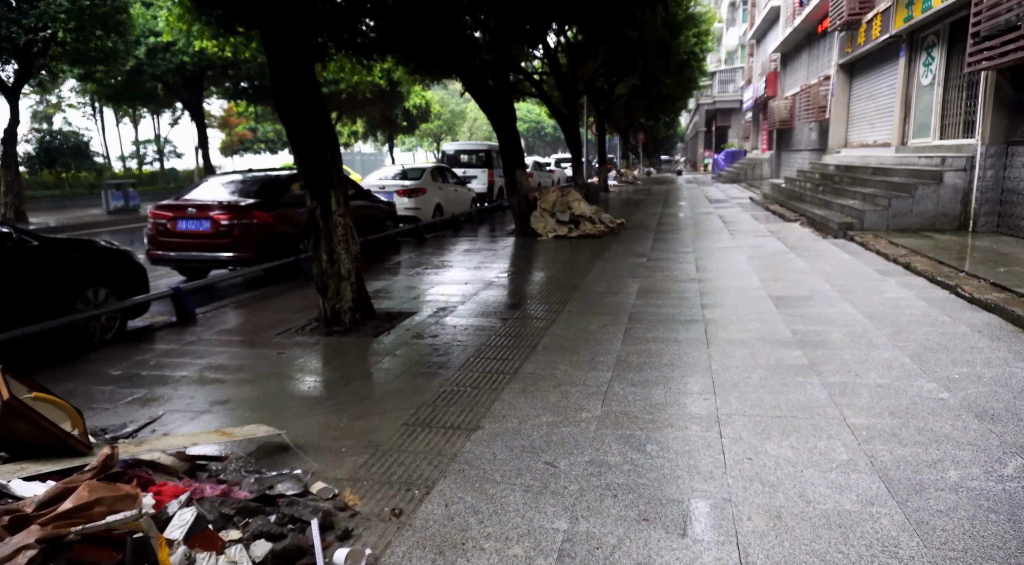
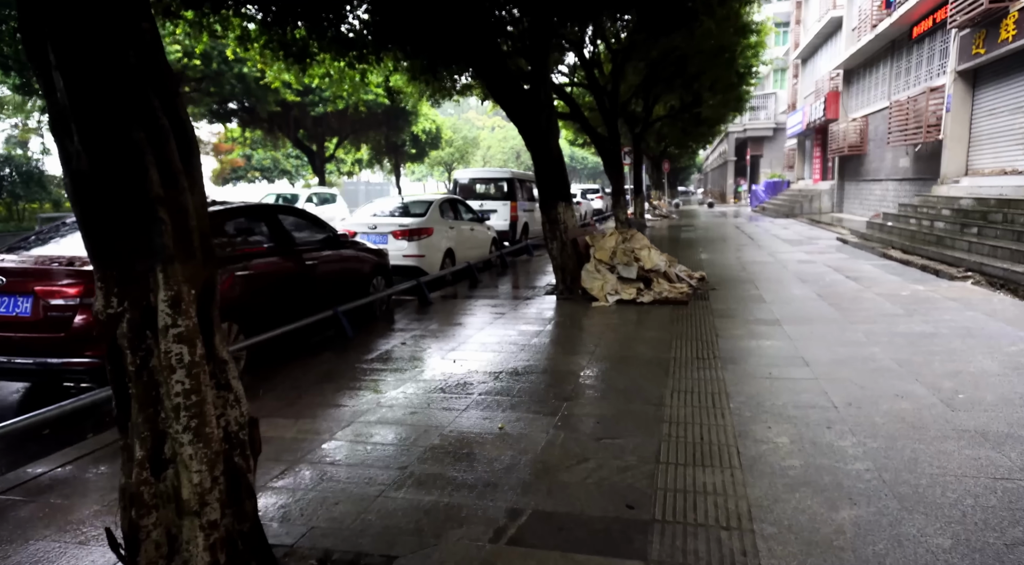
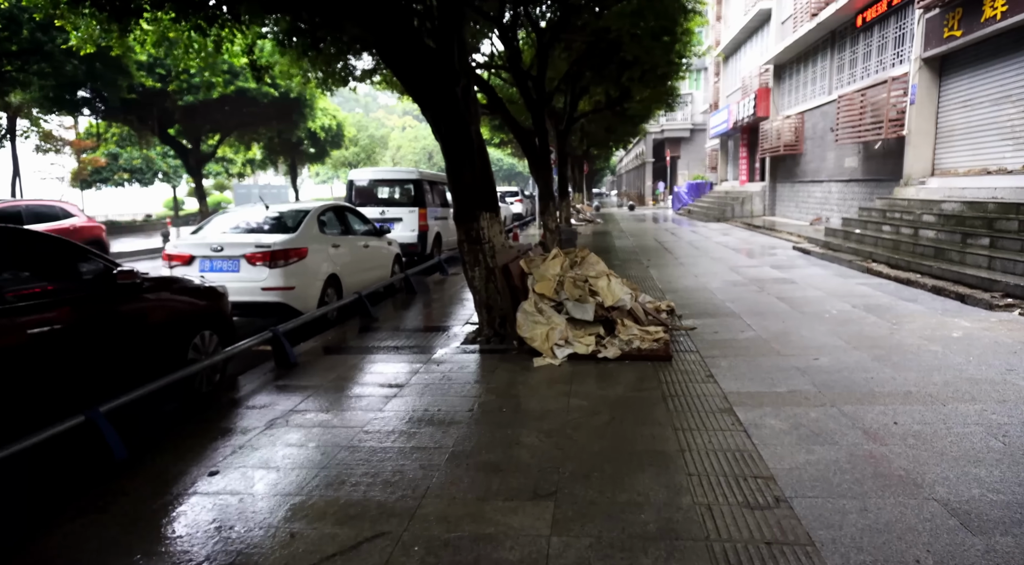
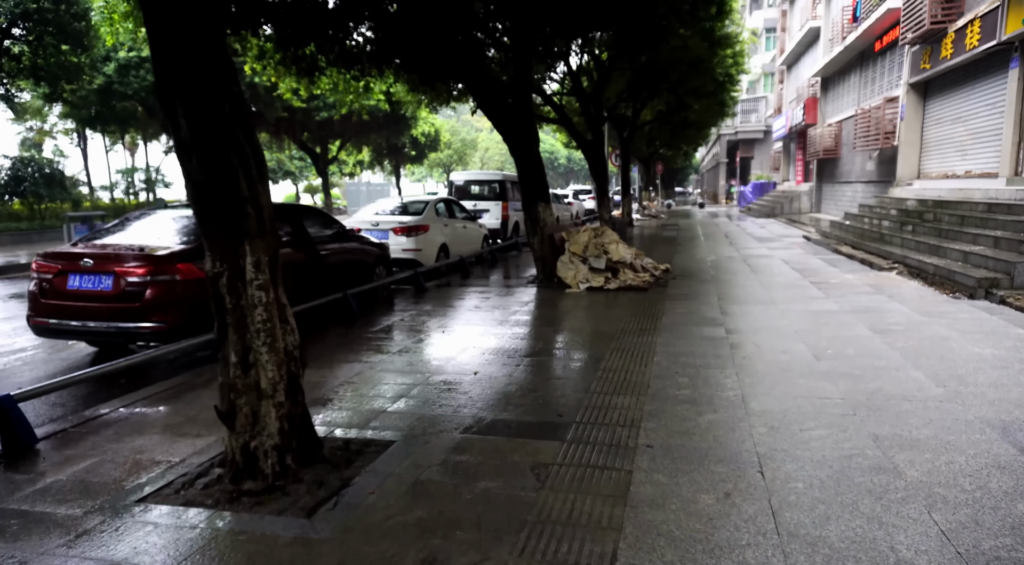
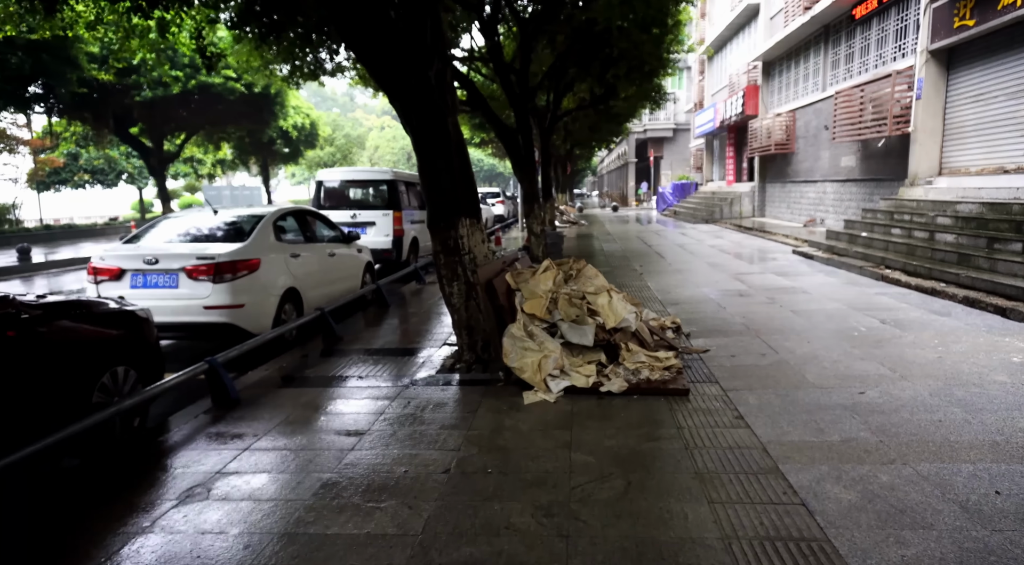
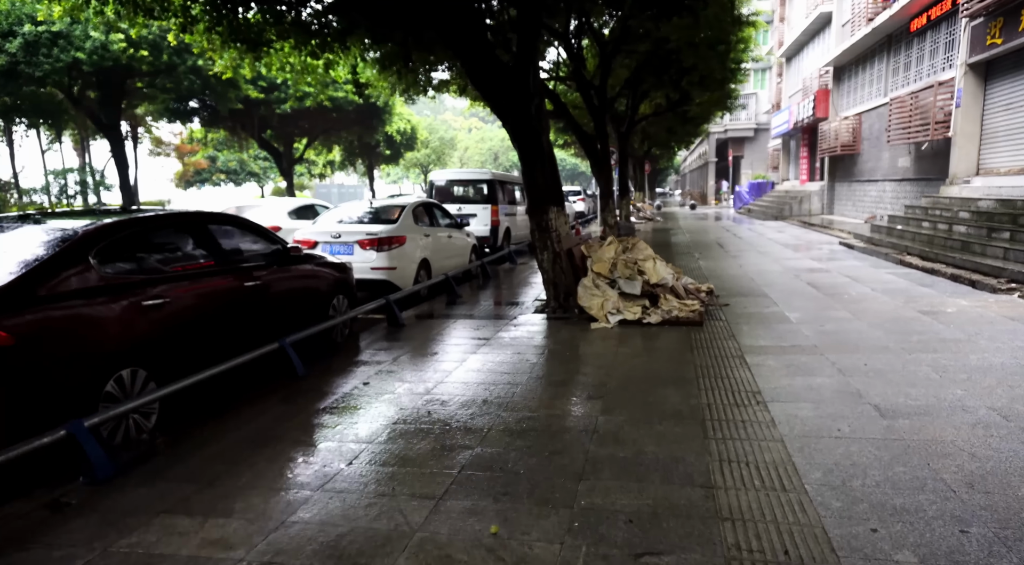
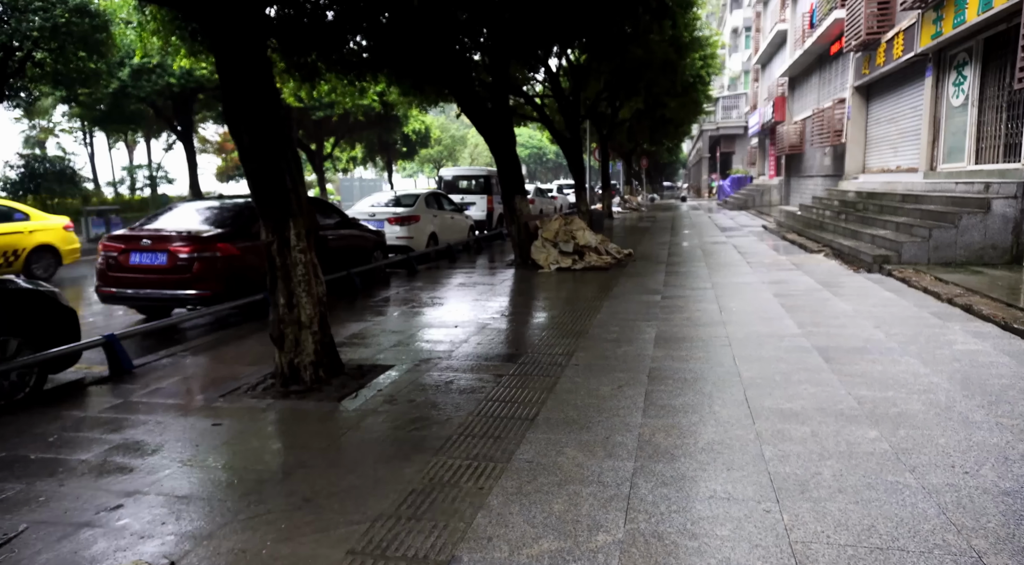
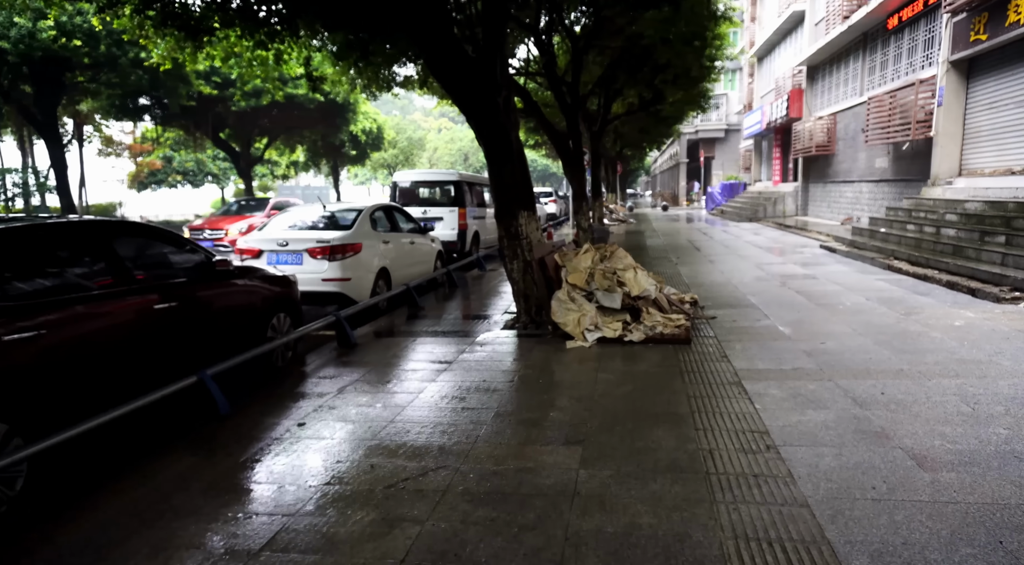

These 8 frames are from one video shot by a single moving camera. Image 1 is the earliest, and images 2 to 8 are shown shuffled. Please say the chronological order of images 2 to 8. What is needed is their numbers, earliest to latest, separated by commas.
7, 4, 2, 6, 8, 3, 5
